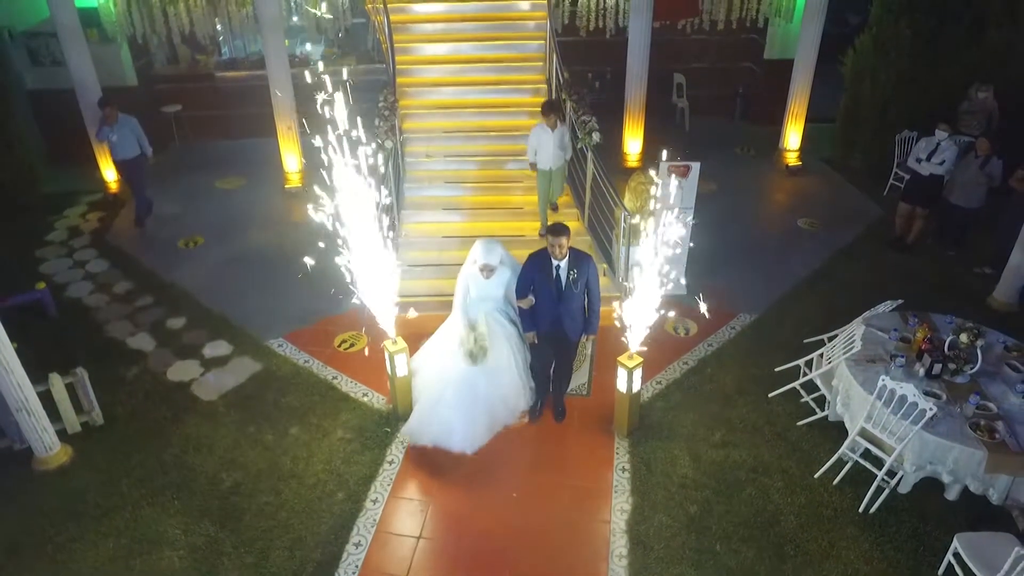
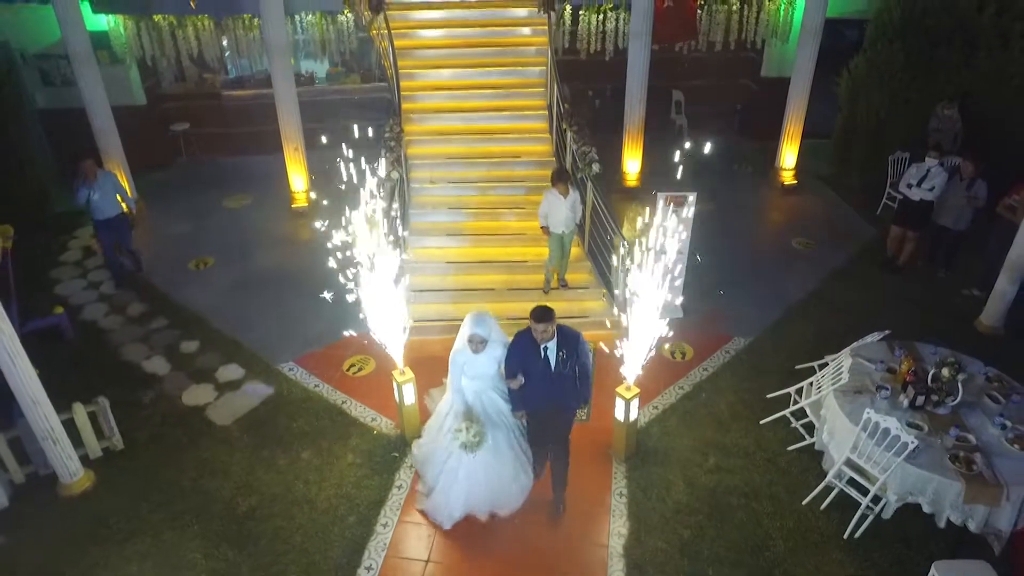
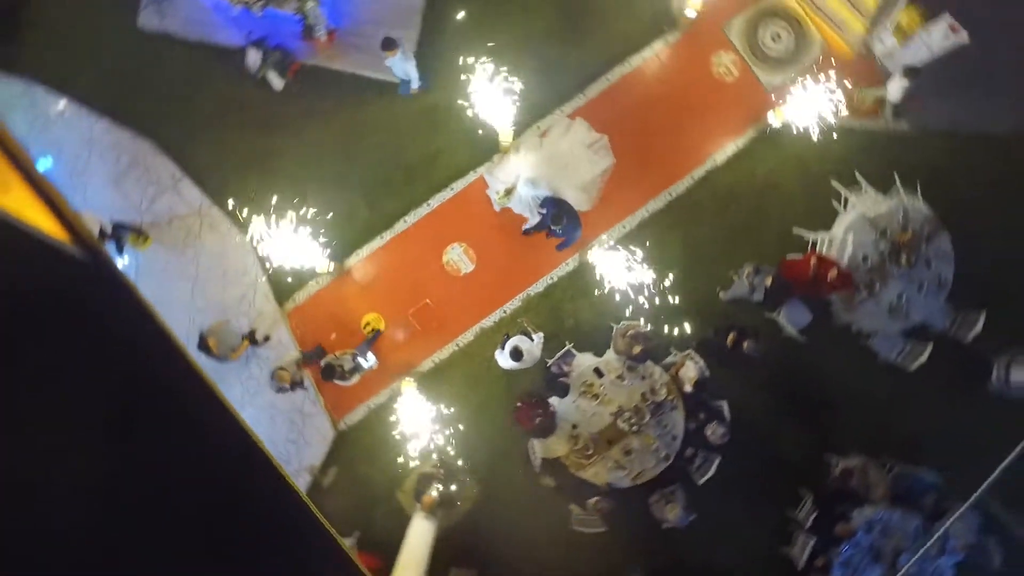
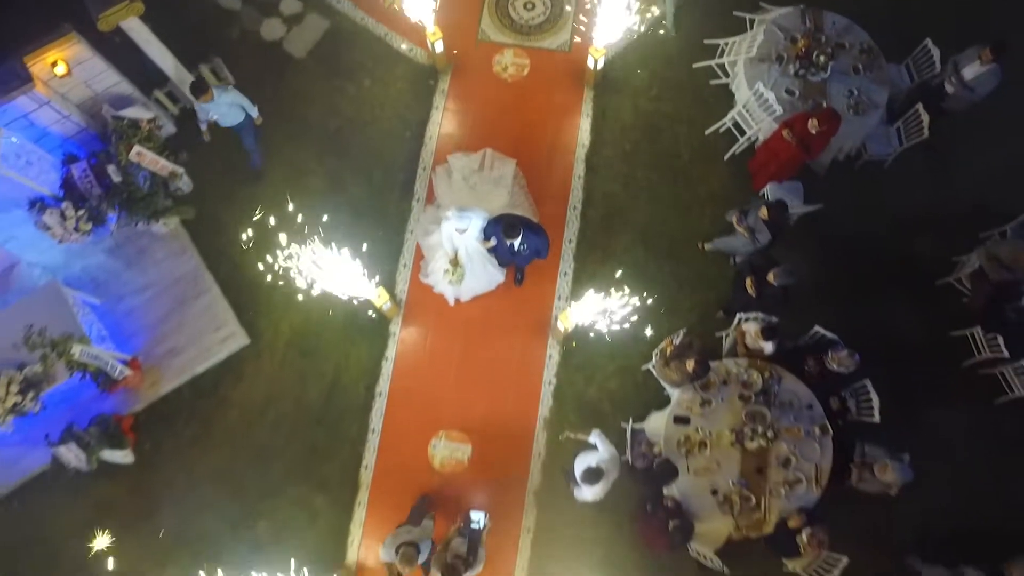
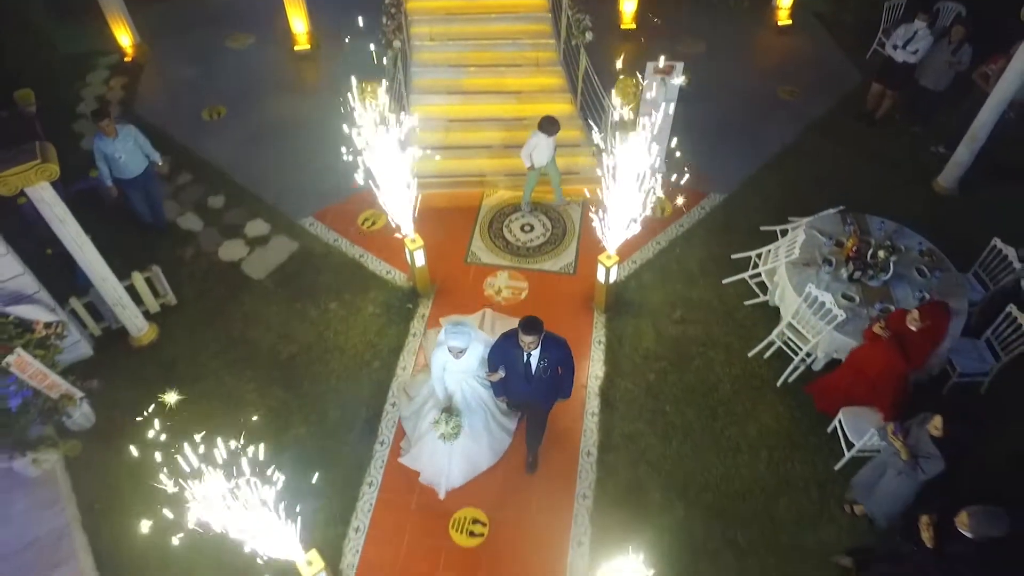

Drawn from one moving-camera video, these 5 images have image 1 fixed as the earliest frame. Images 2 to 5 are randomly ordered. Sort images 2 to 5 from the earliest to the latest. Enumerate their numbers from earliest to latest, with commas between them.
2, 5, 4, 3
